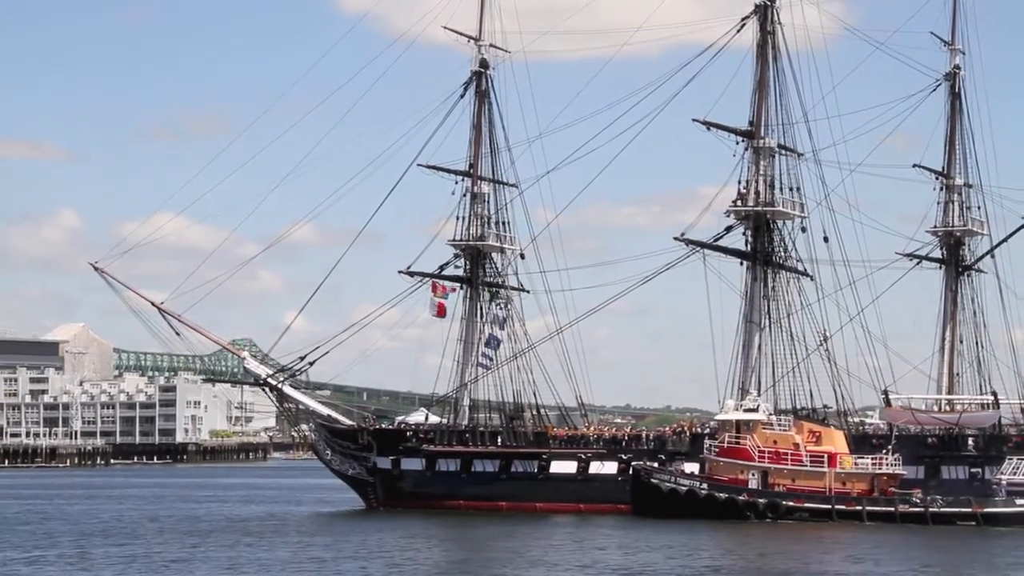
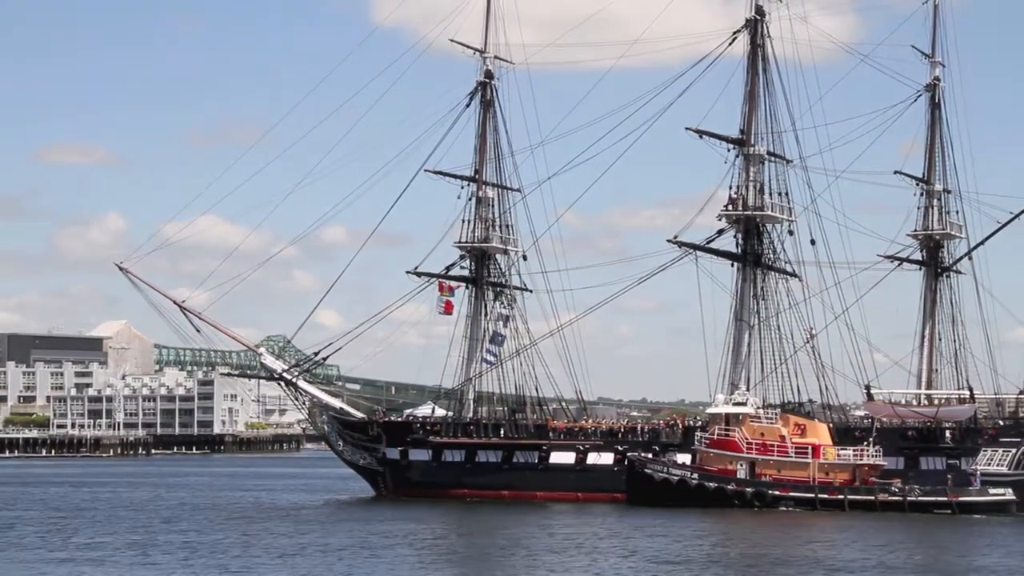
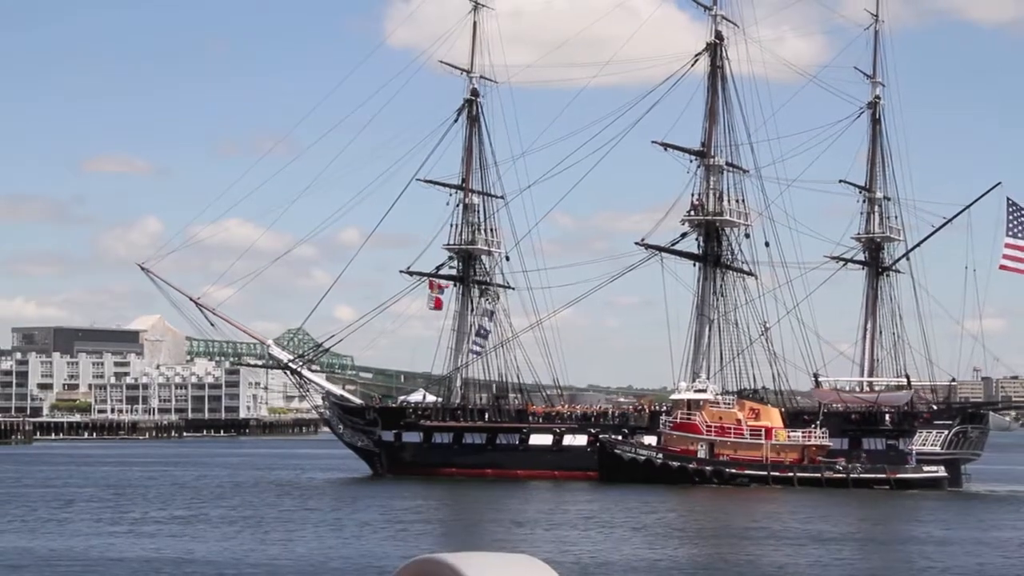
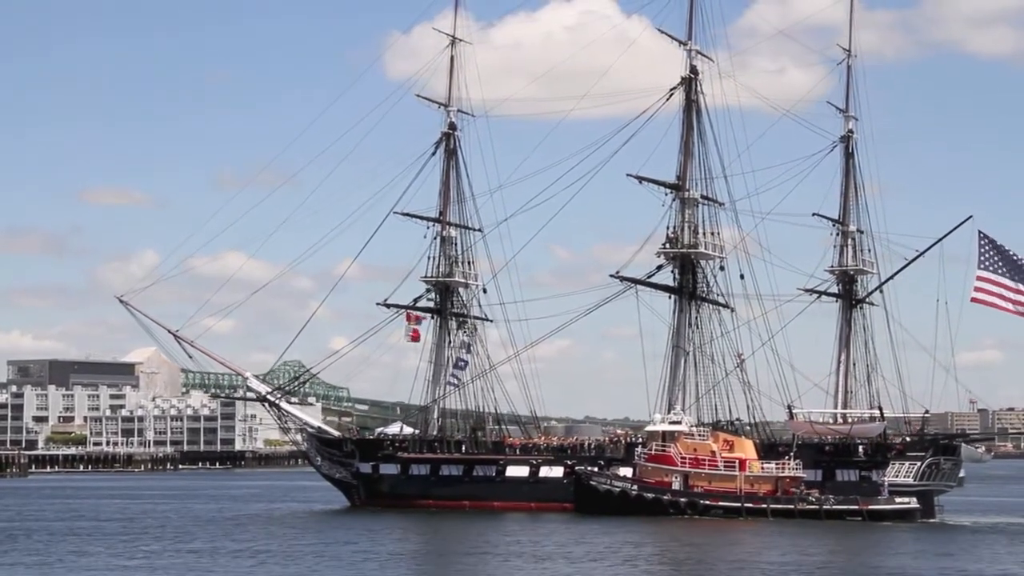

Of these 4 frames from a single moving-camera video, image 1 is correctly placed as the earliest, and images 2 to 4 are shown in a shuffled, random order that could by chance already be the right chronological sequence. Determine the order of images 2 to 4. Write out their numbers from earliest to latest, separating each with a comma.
2, 3, 4
